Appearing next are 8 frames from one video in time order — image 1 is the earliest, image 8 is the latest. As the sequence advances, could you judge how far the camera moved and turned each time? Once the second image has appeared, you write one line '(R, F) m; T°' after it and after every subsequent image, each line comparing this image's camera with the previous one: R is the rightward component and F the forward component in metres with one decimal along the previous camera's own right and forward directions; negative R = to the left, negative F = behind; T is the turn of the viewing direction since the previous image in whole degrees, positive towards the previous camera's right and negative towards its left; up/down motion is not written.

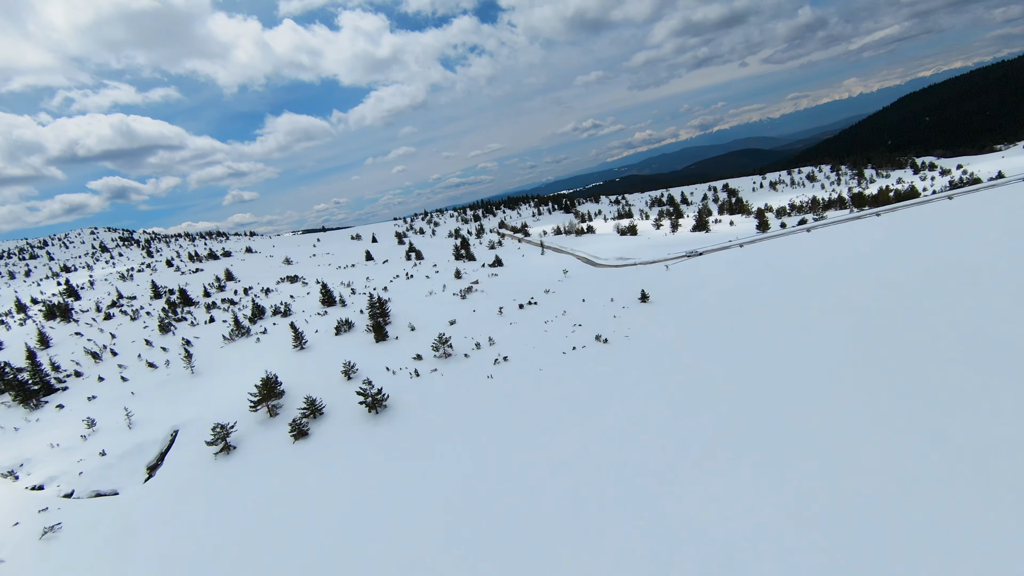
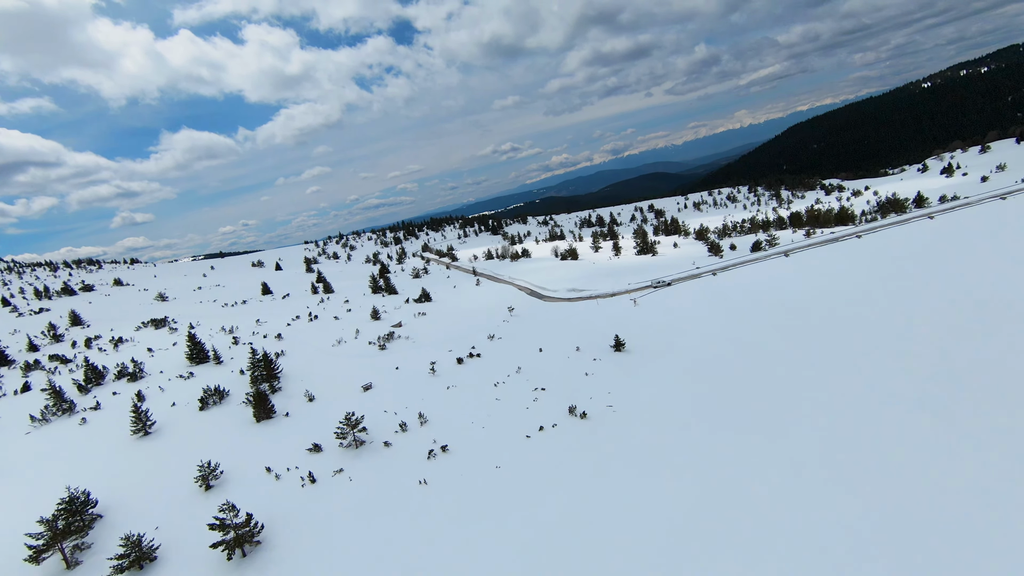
(-0.2, +2.9) m; +9°
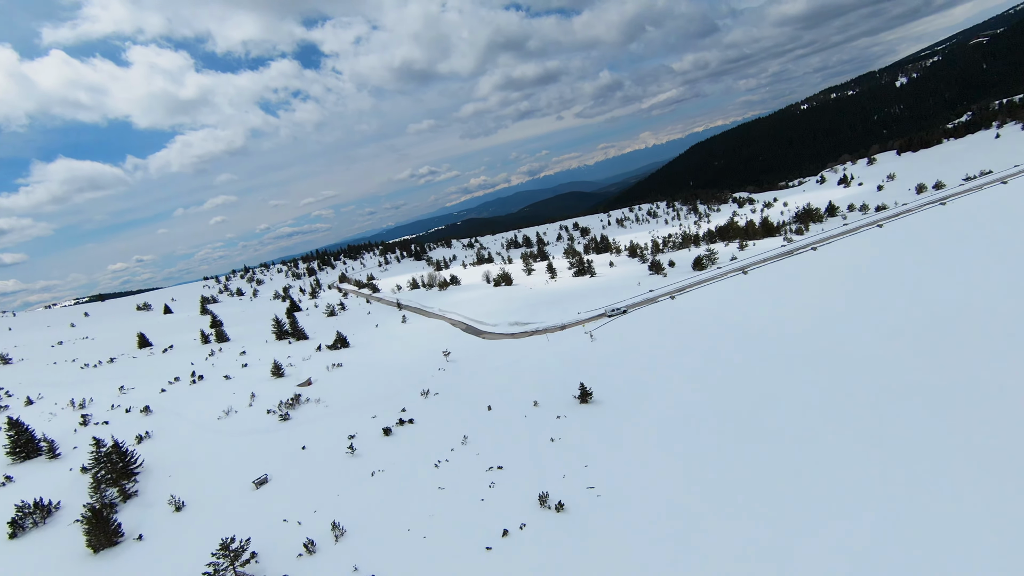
(-0.2, +1.9) m; +9°
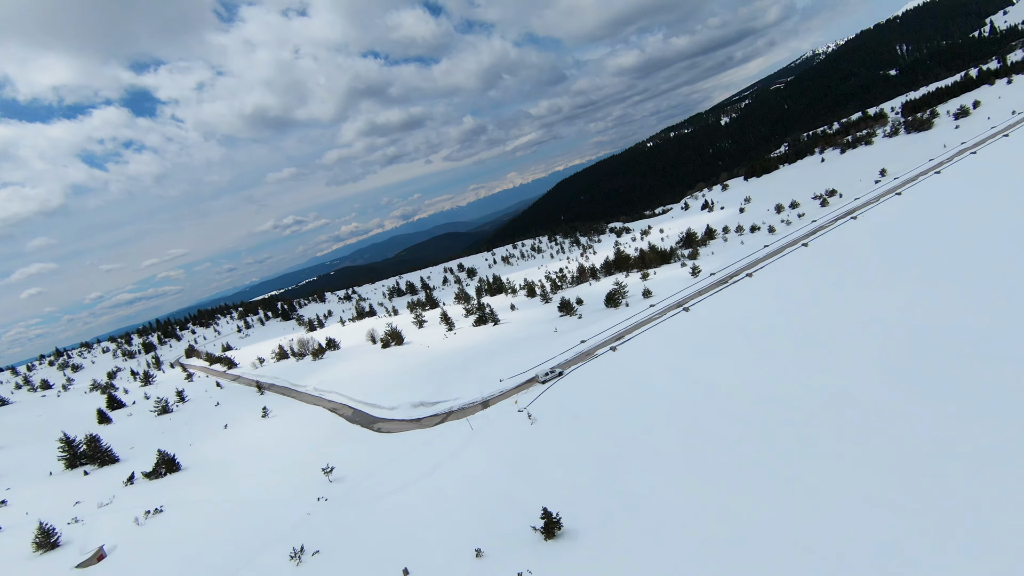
(-0.2, +2.5) m; +13°
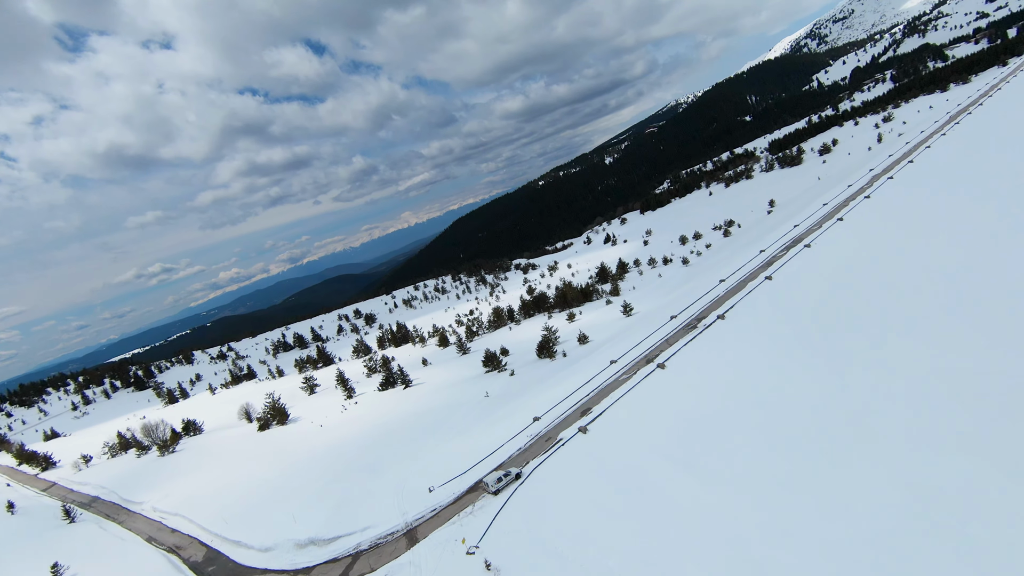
(-0.3, +2.5) m; +11°
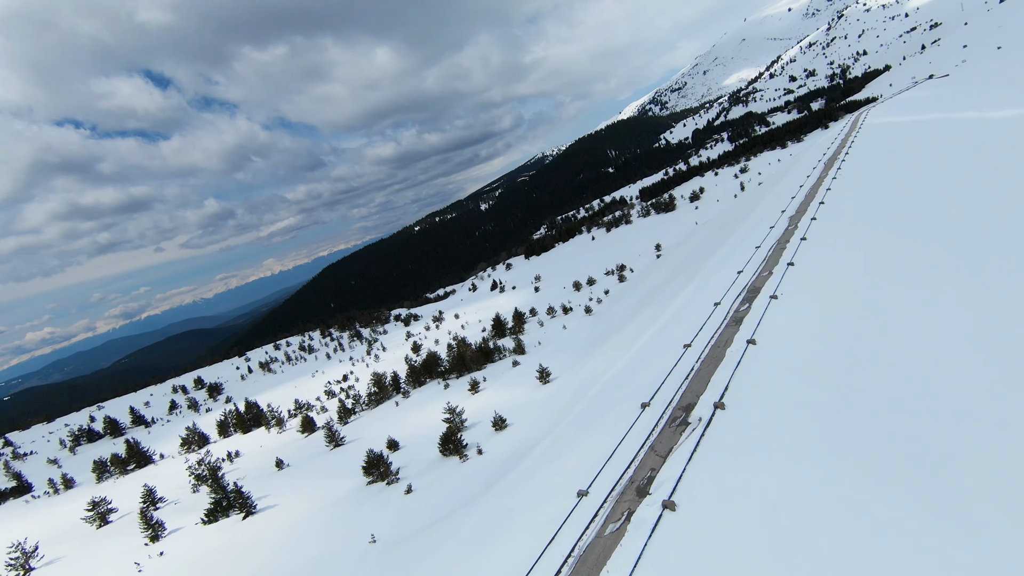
(-0.3, +3.2) m; +14°
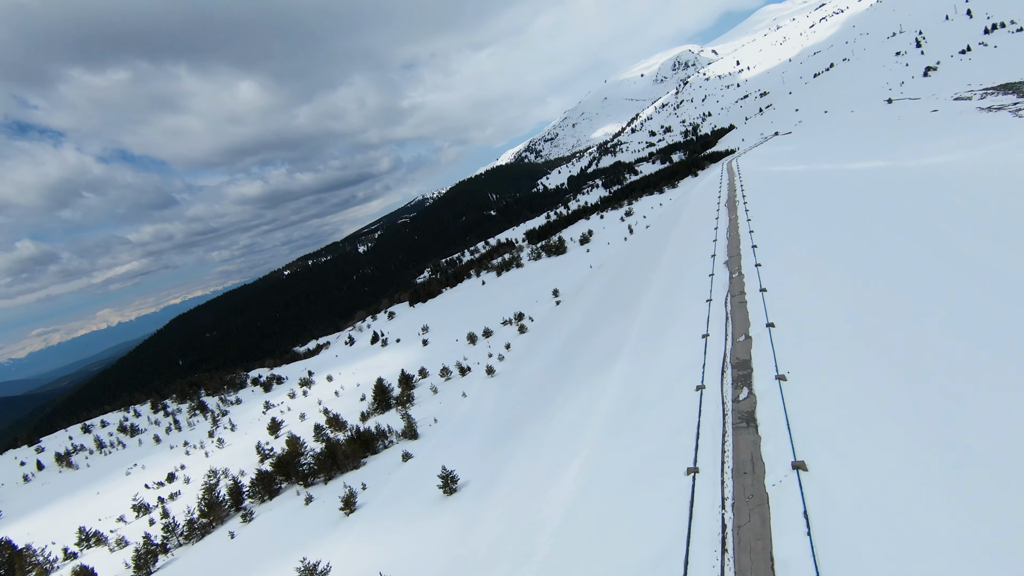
(-0.1, +3.3) m; +13°
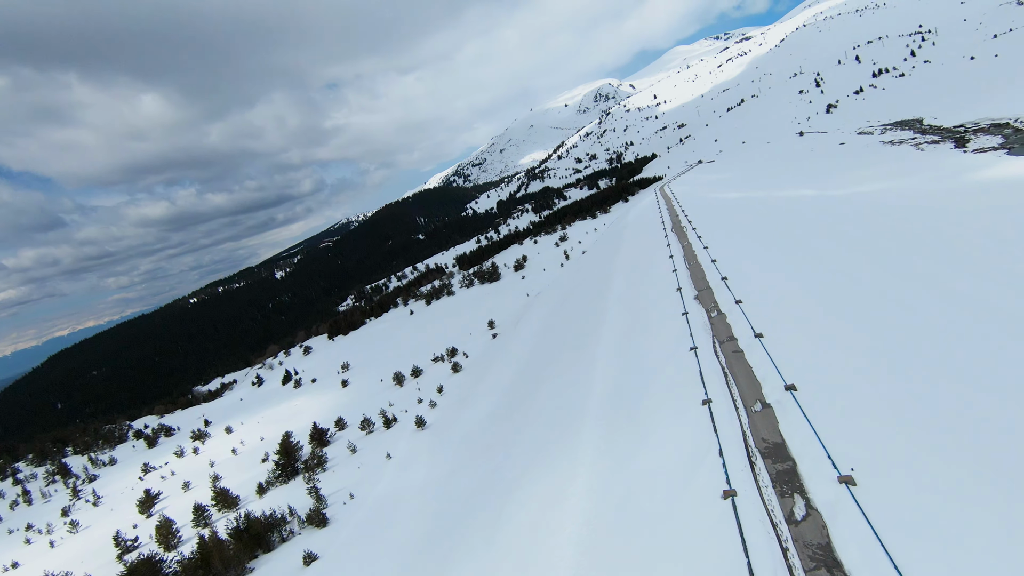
(-0.1, +2.2) m; +8°
